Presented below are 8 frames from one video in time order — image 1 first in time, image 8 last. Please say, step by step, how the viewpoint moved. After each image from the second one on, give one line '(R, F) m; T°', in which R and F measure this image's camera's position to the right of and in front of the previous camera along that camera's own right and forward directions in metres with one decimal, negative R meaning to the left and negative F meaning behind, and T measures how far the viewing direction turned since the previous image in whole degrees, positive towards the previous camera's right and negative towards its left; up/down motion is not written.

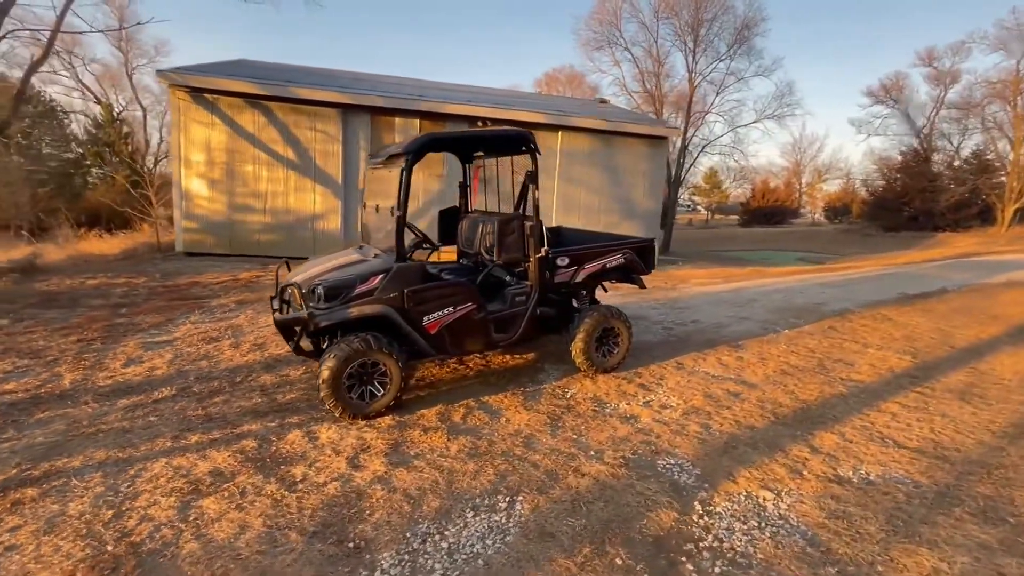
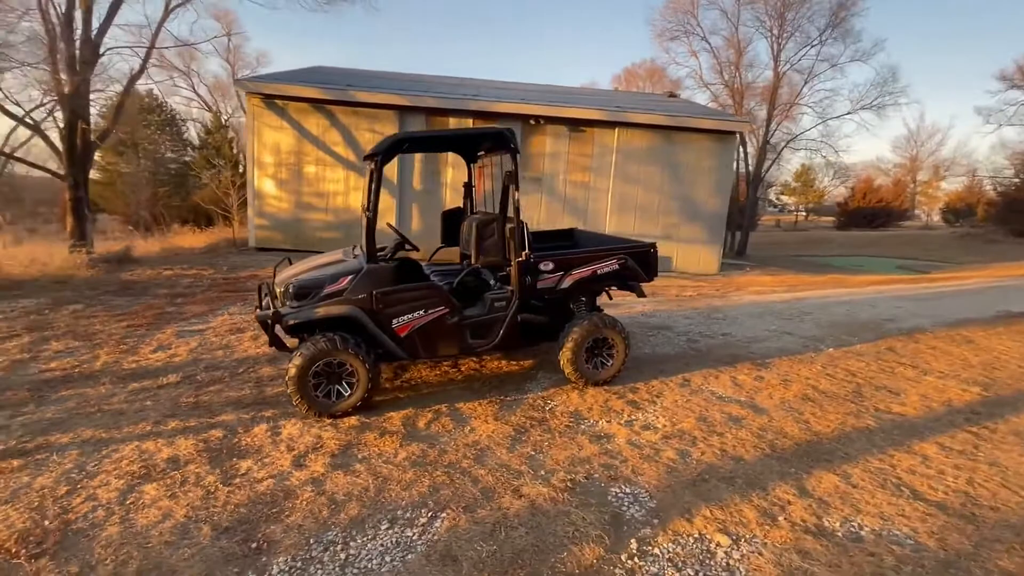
(+0.9, +0.2) m; -9°
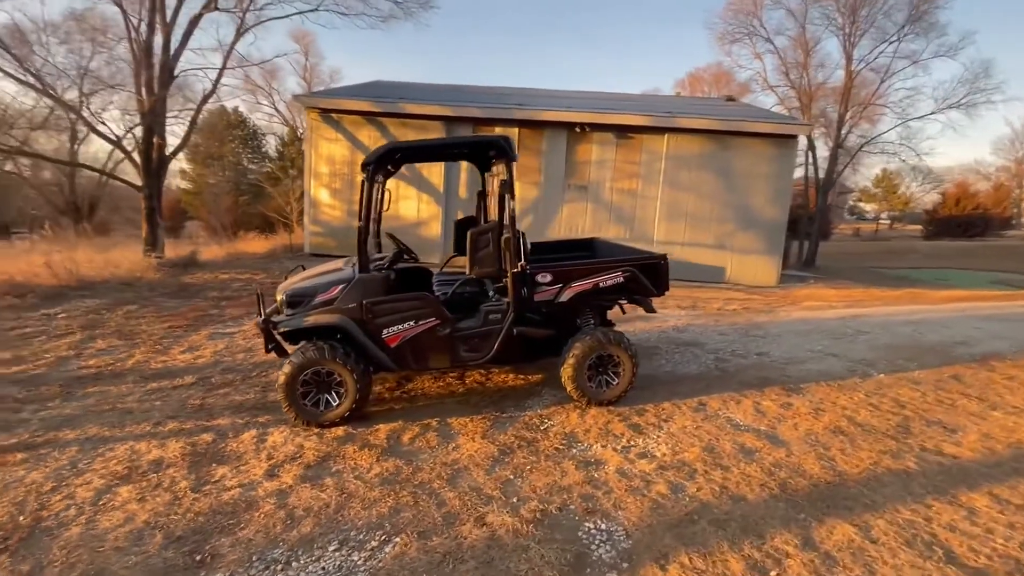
(+0.5, +0.2) m; -7°
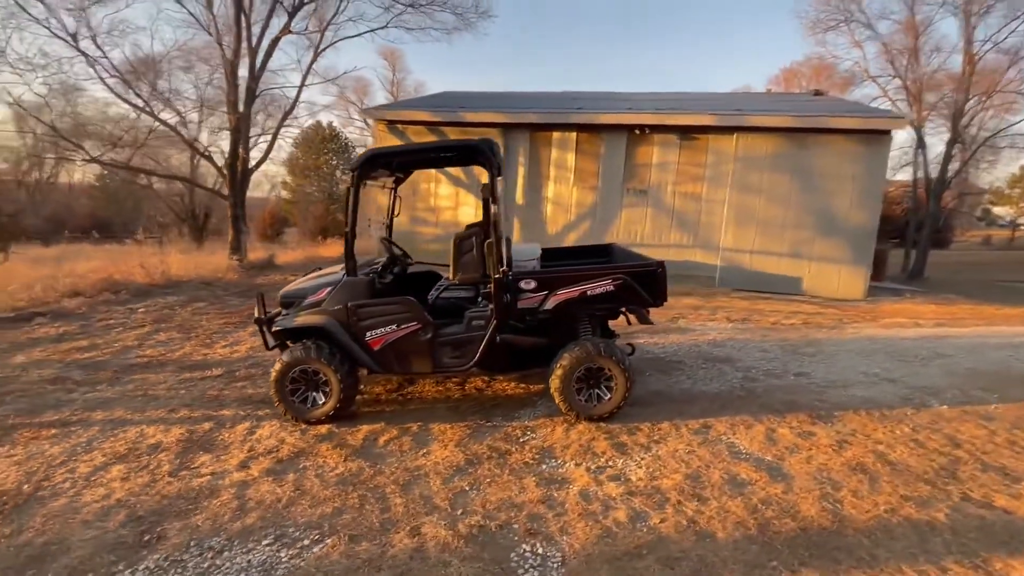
(+0.8, +0.2) m; -9°
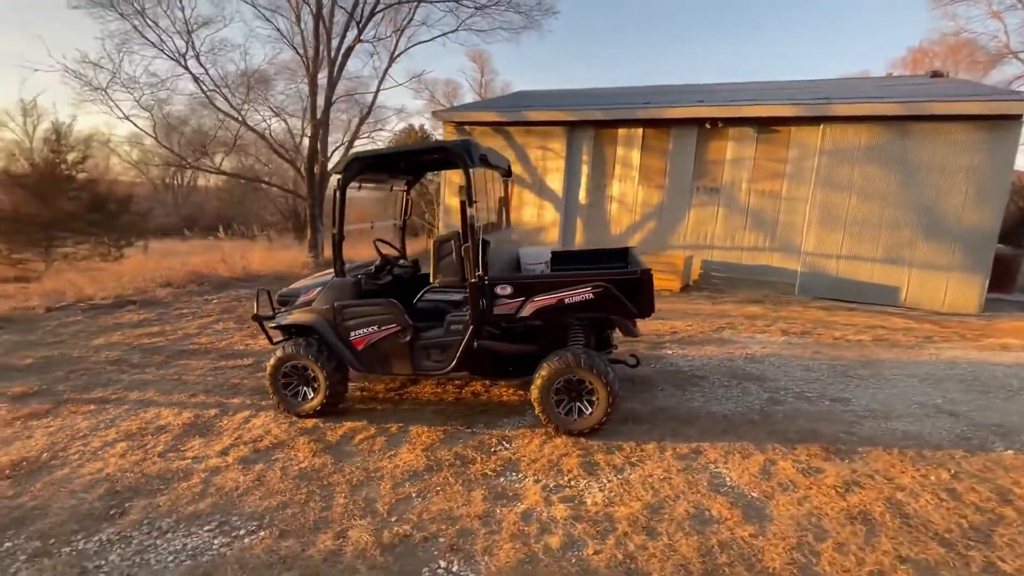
(+0.9, +0.2) m; -10°
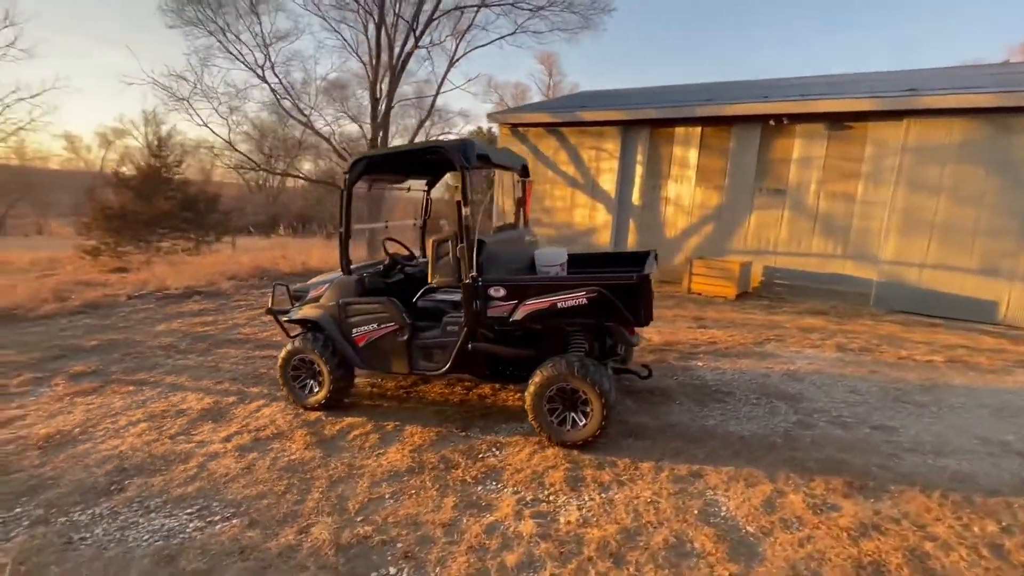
(+0.6, +0.2) m; -8°
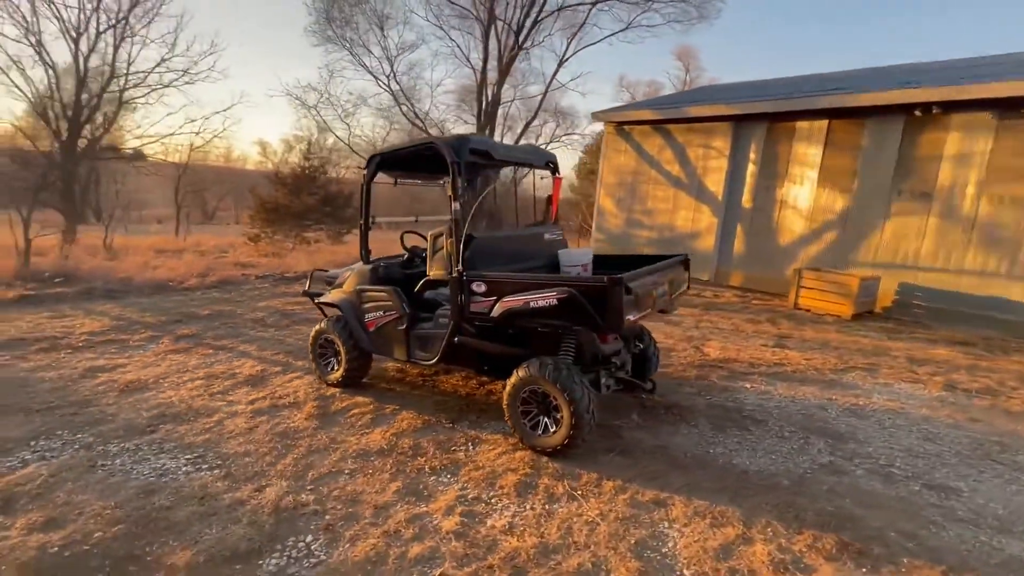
(+1.1, +0.2) m; -15°
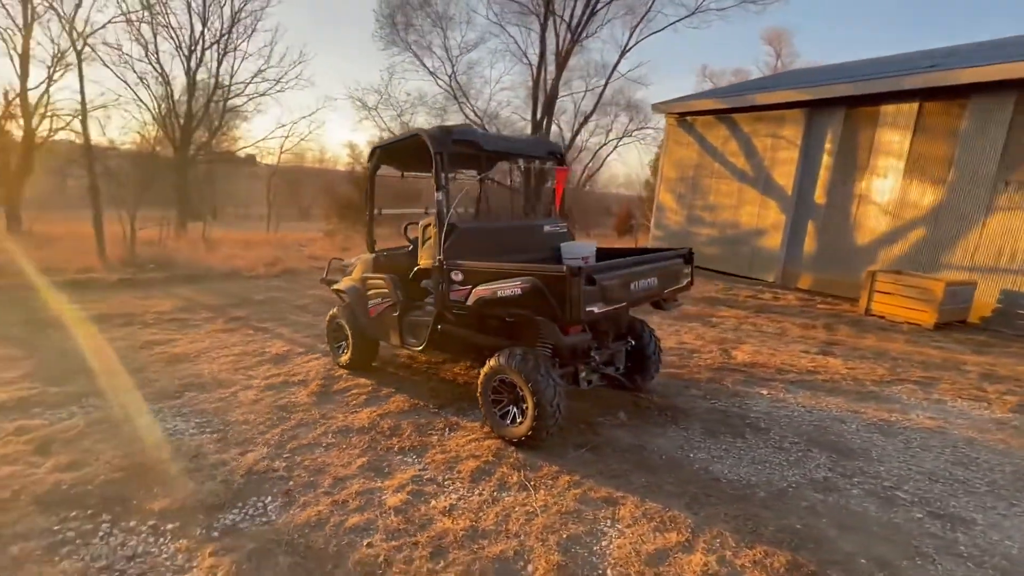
(+0.8, +0.1) m; -9°
